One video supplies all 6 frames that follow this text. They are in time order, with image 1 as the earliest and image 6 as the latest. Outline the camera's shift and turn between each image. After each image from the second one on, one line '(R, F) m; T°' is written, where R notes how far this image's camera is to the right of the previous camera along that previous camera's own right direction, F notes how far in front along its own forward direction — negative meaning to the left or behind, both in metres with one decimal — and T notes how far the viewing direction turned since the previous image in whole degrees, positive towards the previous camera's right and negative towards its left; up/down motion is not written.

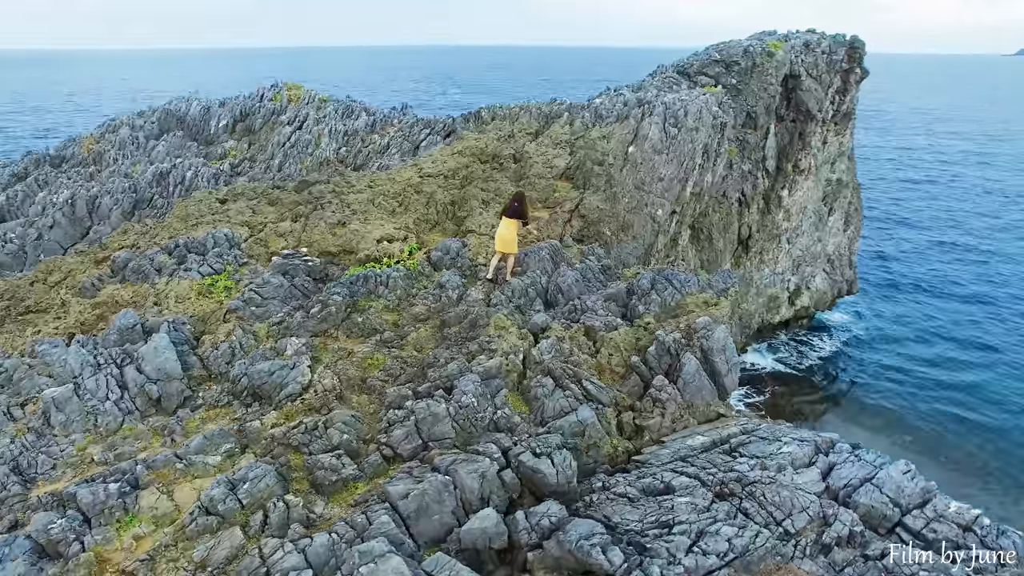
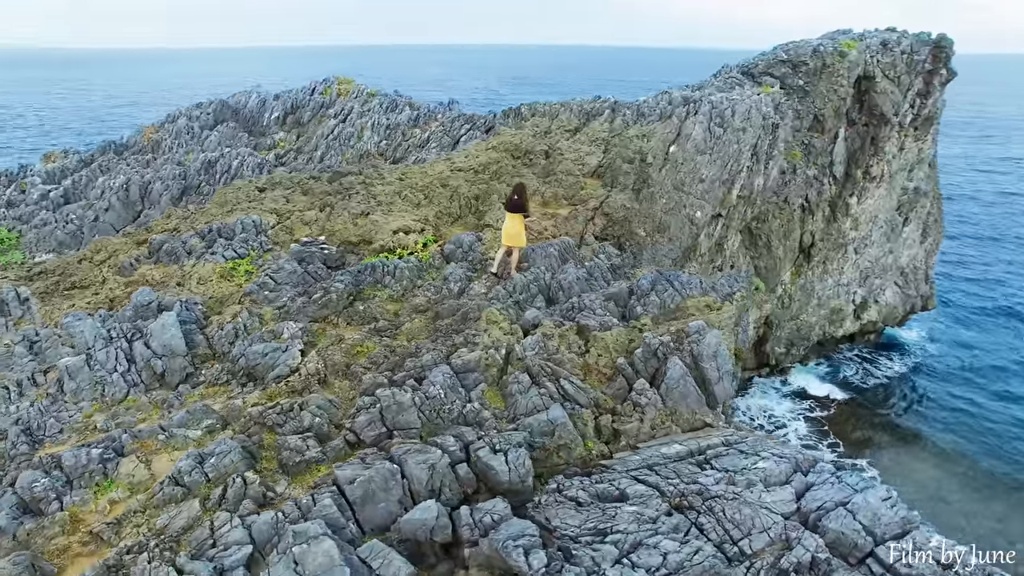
(+1.2, +0.2) m; -6°
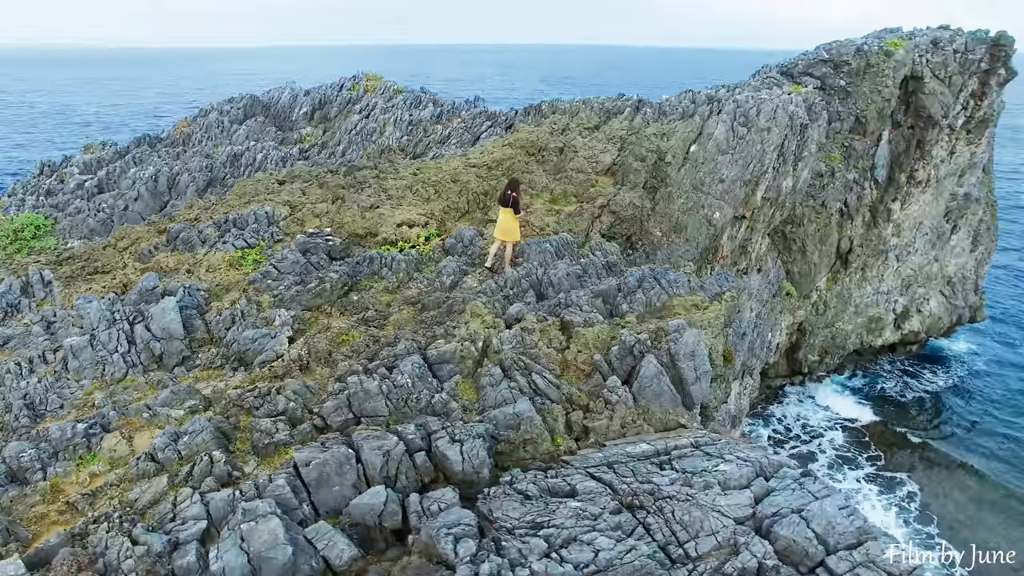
(+1.0, 0.0) m; -4°
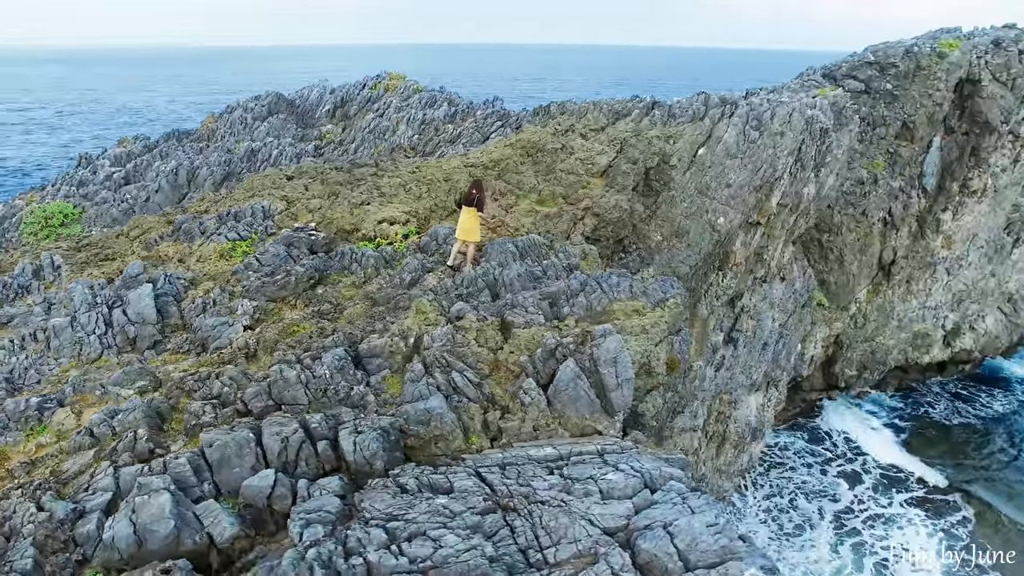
(+1.9, 0.0) m; -5°
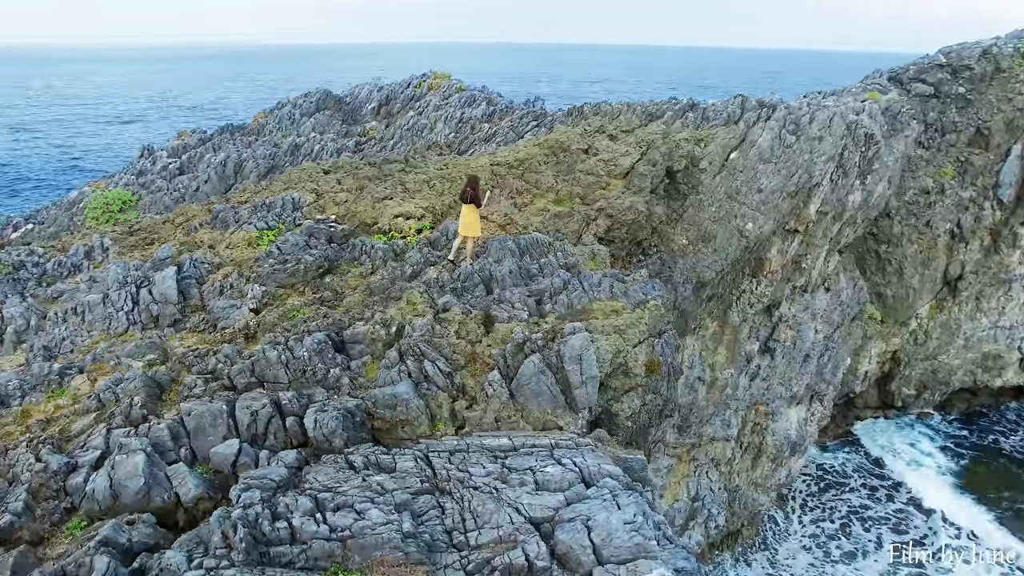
(+1.4, -0.2) m; -6°
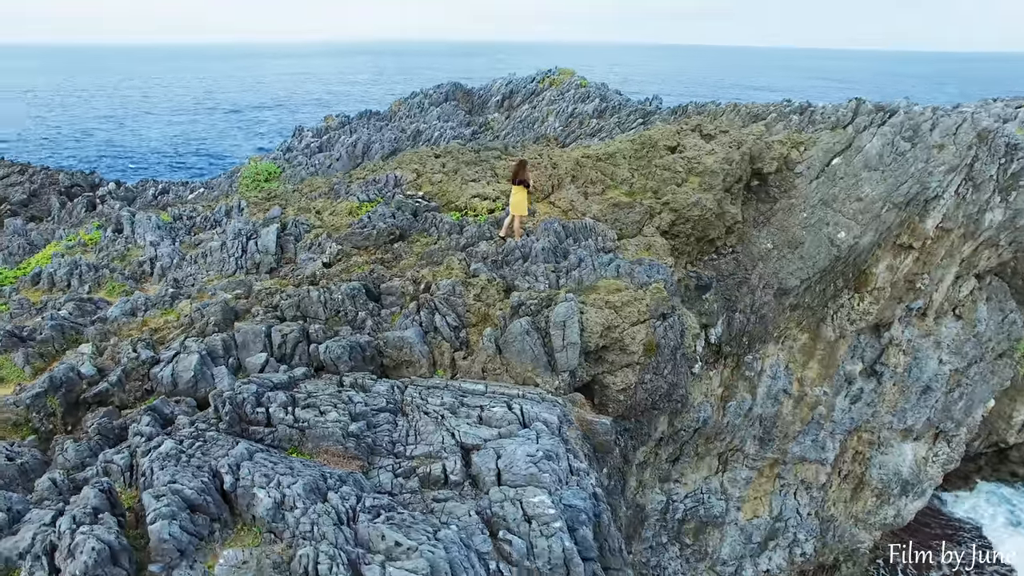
(+2.5, -0.8) m; -14°
